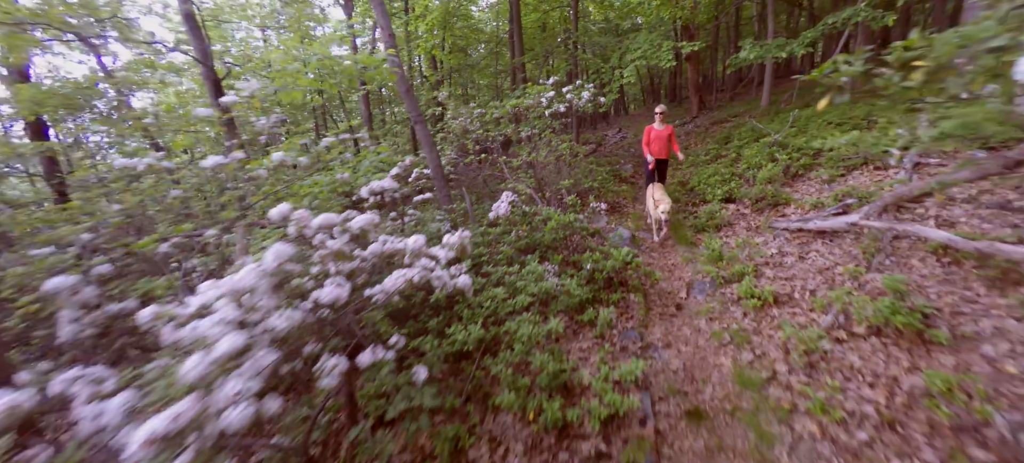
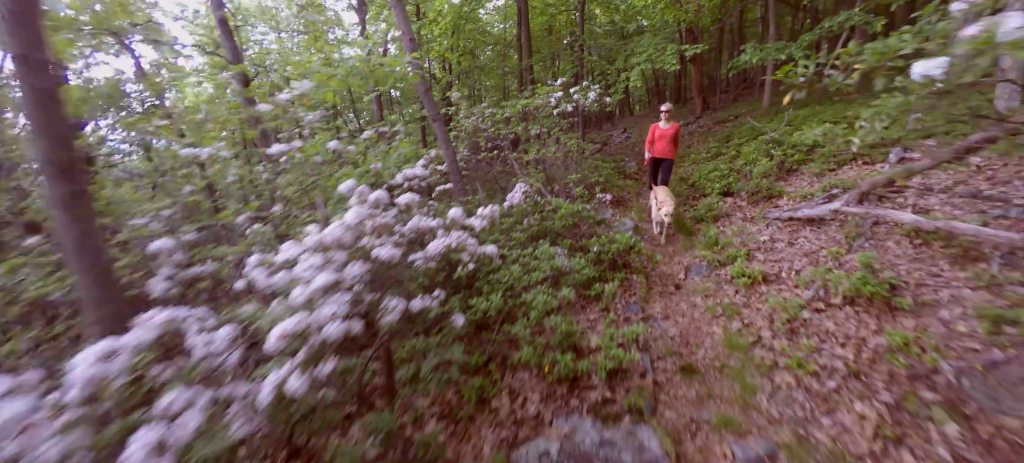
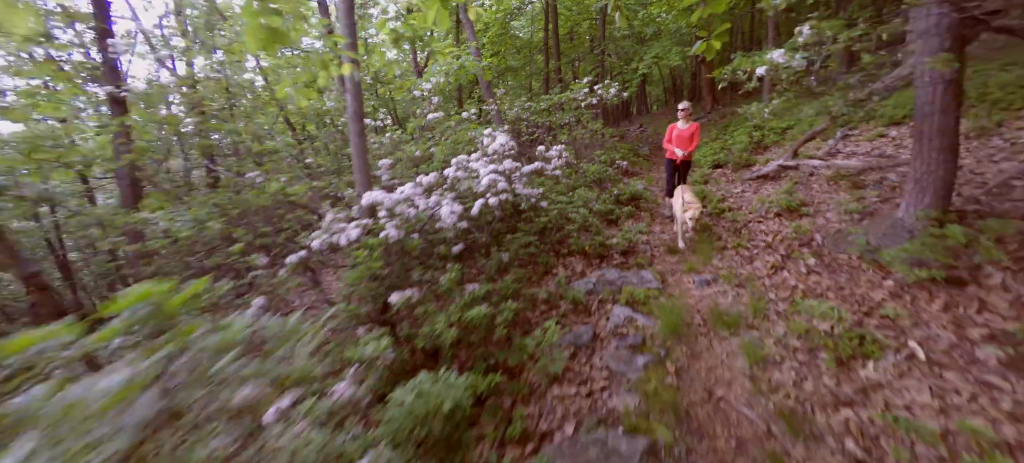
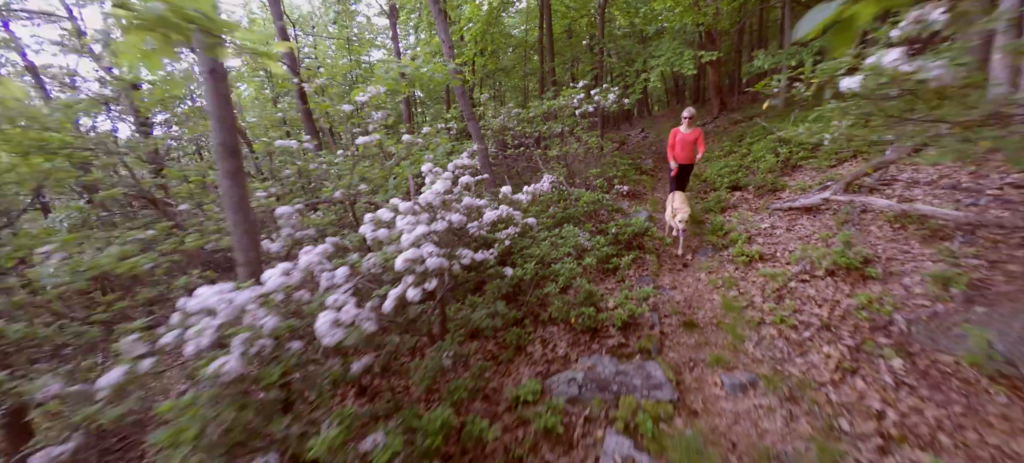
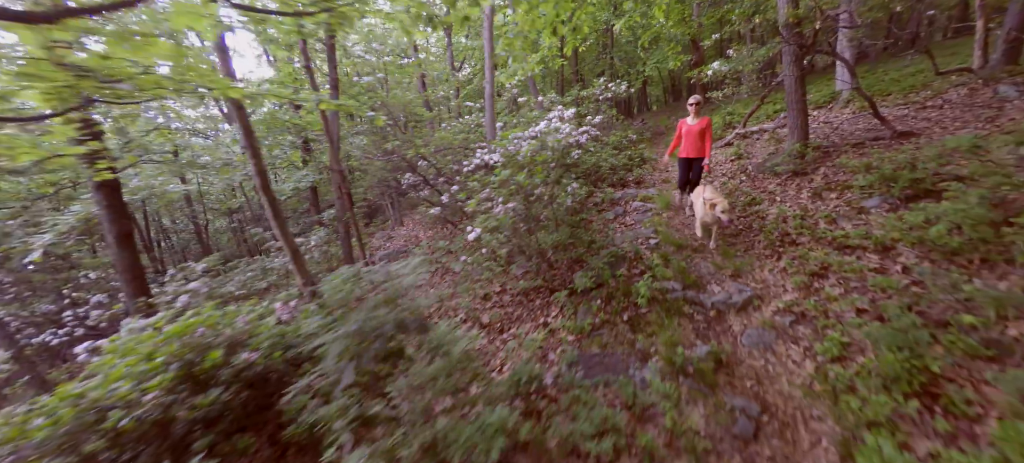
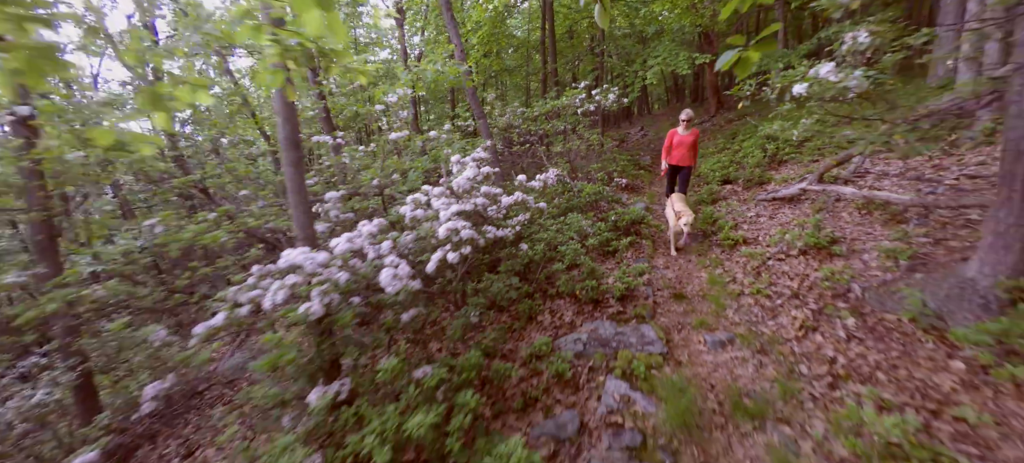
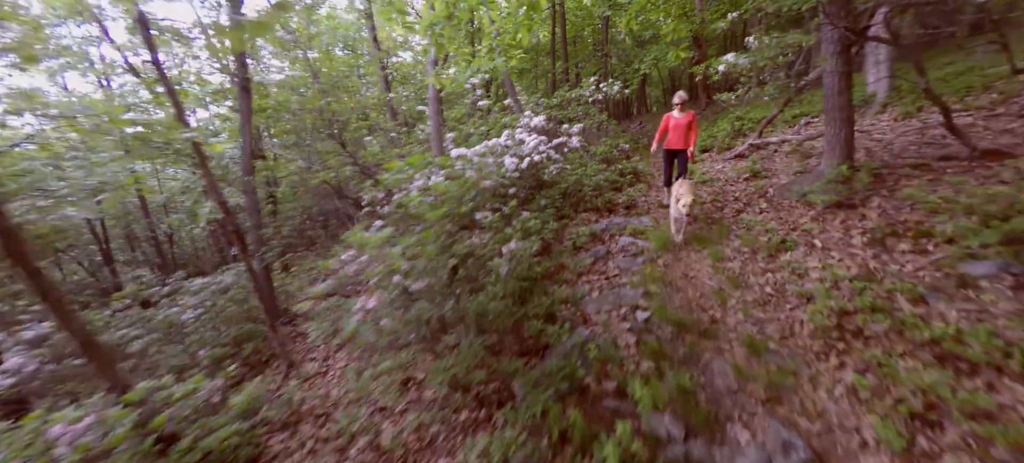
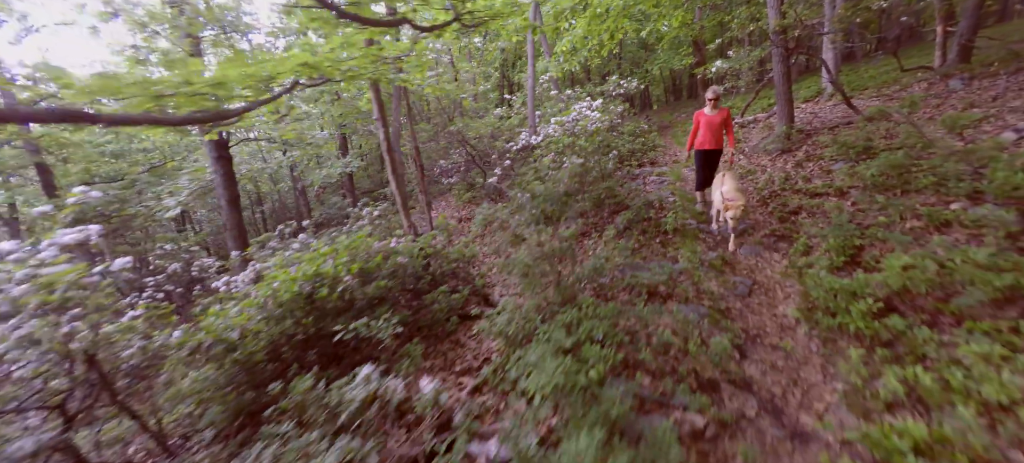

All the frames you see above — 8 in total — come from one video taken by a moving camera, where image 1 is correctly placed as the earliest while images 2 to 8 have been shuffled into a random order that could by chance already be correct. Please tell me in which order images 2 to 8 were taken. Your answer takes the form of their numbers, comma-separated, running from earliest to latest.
2, 4, 6, 3, 7, 5, 8
